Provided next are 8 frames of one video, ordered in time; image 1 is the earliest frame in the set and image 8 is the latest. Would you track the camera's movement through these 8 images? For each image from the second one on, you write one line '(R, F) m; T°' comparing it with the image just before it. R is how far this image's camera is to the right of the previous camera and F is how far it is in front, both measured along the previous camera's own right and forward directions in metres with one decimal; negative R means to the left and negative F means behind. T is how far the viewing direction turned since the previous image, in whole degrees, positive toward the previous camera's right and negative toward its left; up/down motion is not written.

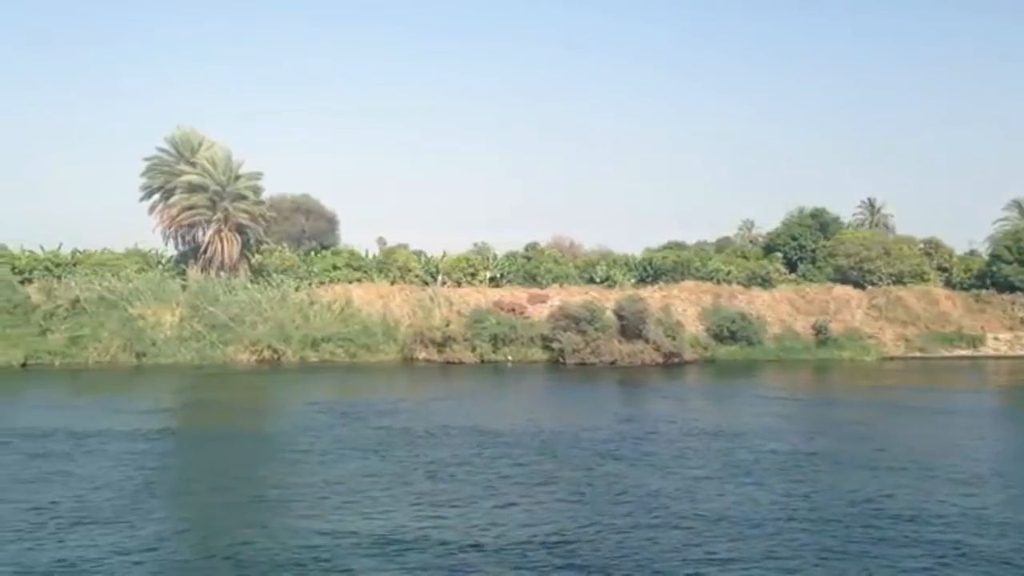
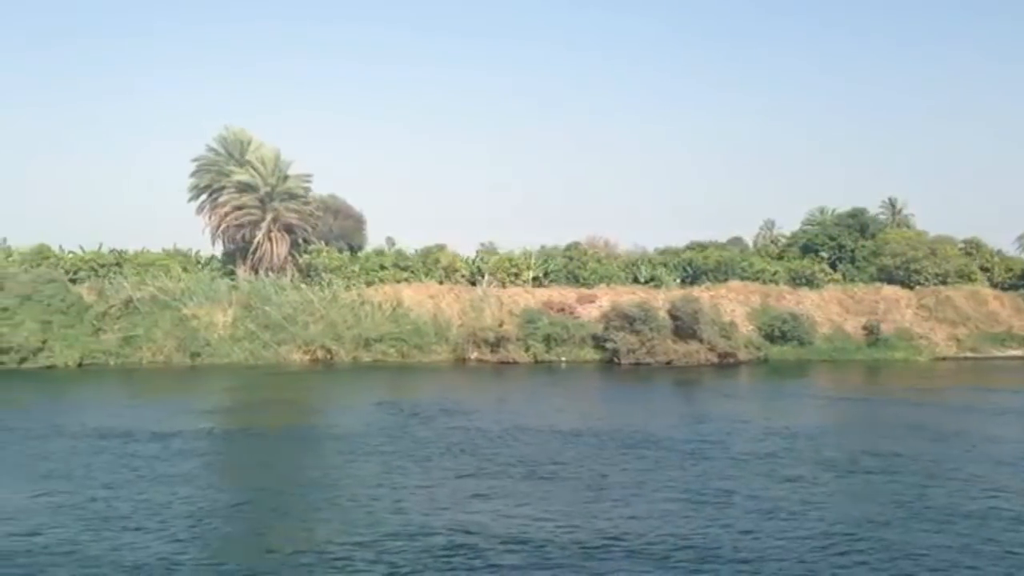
(-1.8, 0.0) m; 0°
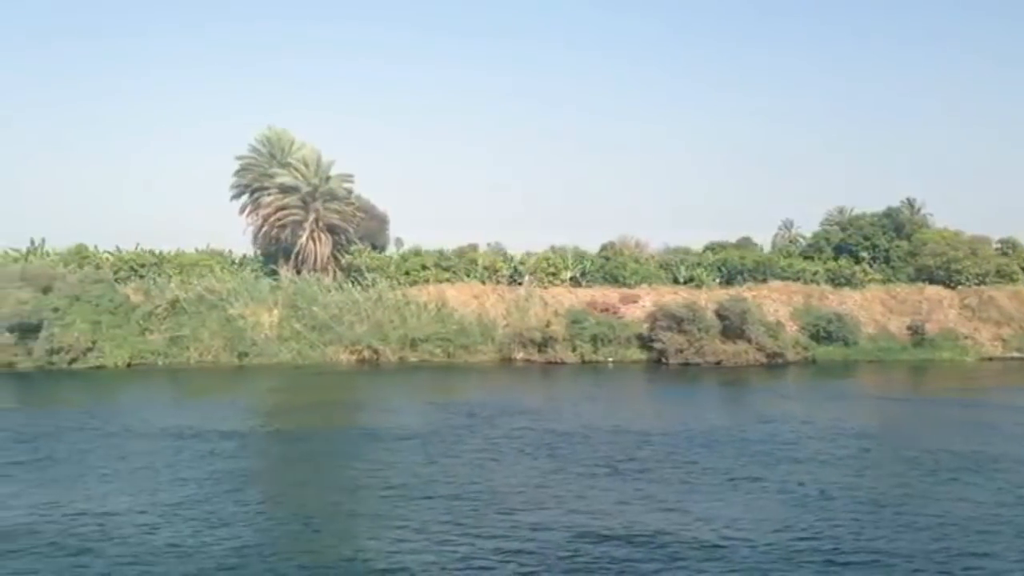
(-1.6, 0.0) m; 0°
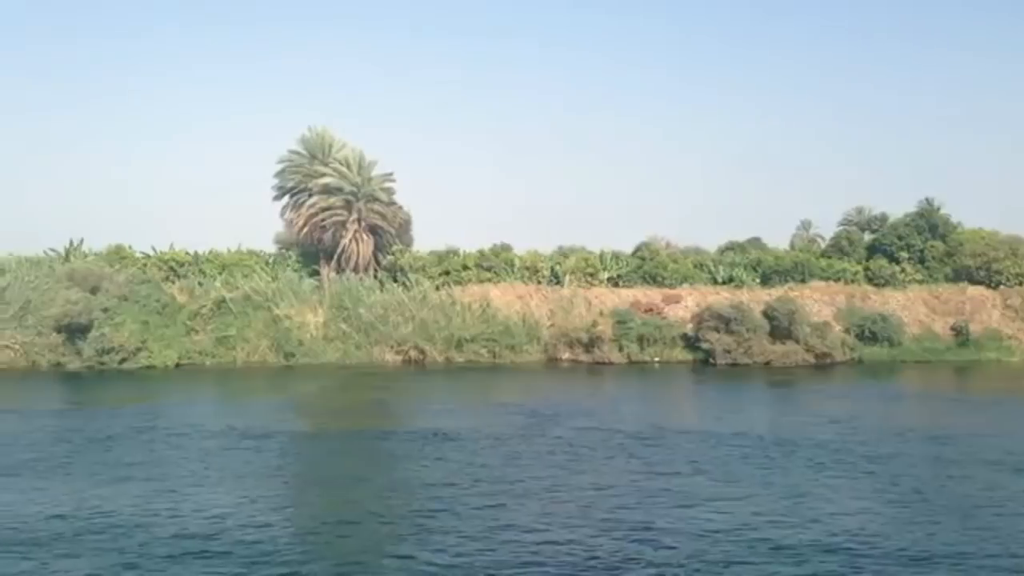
(-1.6, 0.0) m; 0°
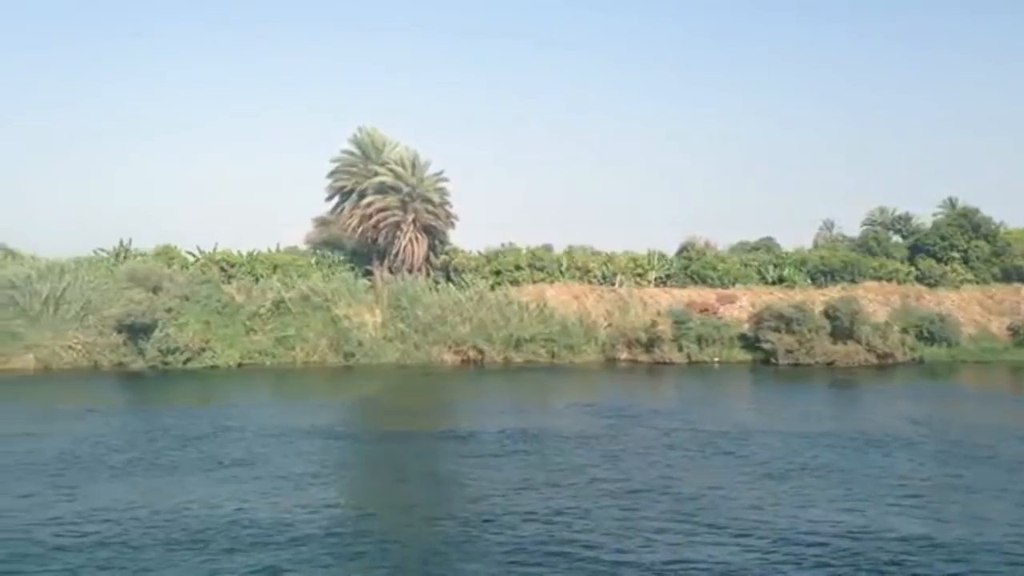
(-2.1, 0.0) m; 0°
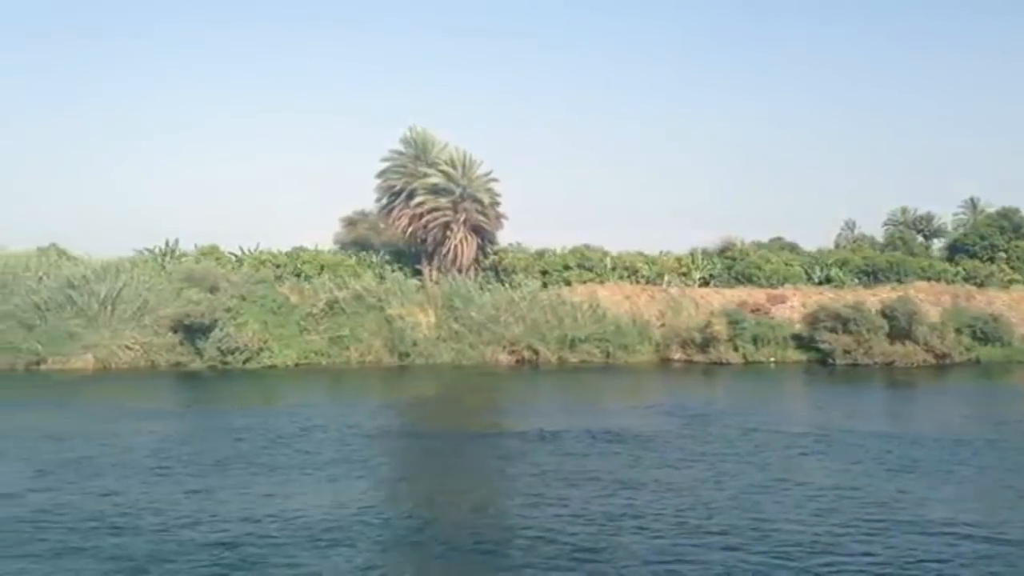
(-1.9, 0.0) m; 0°
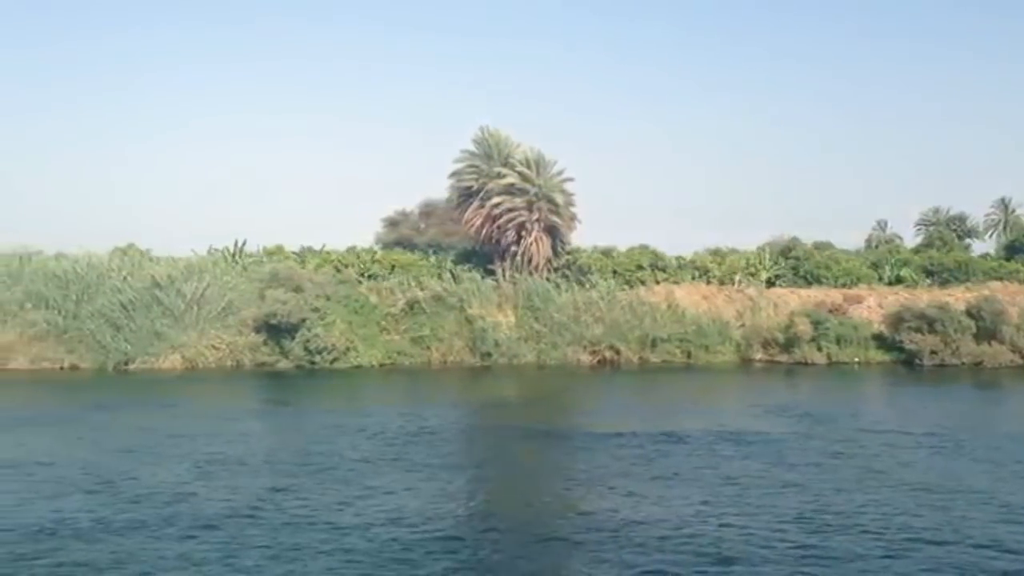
(-2.9, 0.0) m; 0°
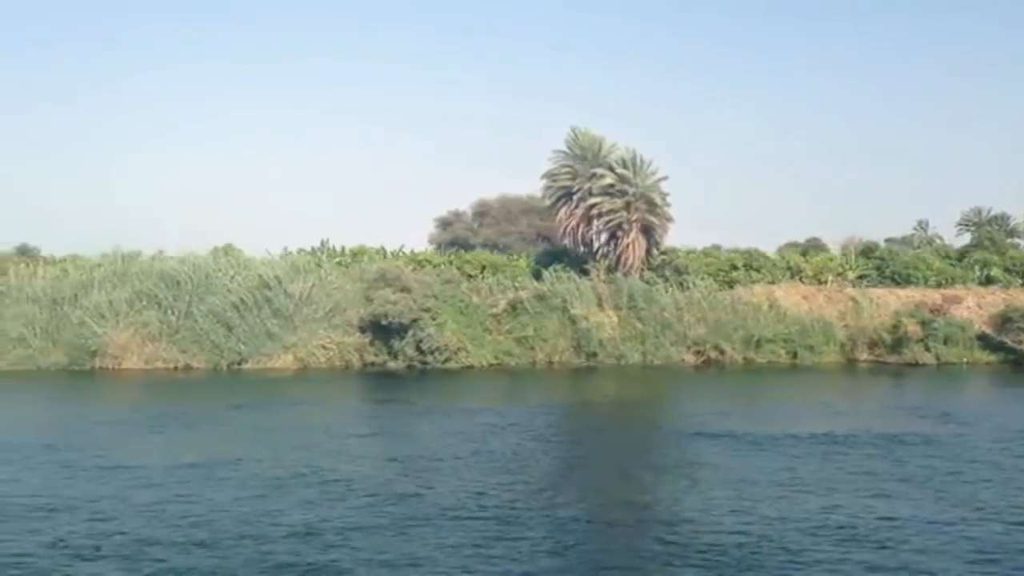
(-3.8, 0.0) m; -1°
